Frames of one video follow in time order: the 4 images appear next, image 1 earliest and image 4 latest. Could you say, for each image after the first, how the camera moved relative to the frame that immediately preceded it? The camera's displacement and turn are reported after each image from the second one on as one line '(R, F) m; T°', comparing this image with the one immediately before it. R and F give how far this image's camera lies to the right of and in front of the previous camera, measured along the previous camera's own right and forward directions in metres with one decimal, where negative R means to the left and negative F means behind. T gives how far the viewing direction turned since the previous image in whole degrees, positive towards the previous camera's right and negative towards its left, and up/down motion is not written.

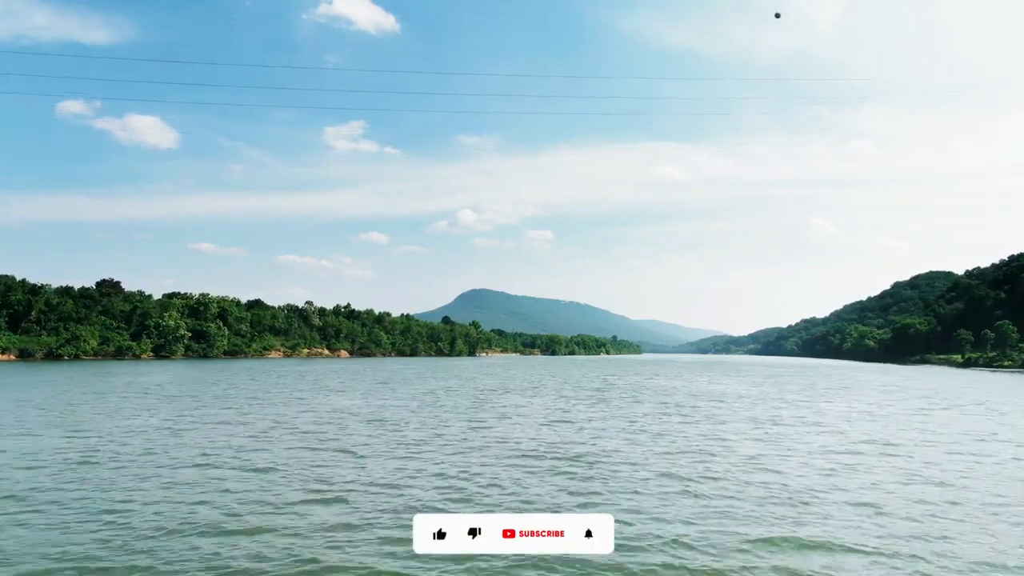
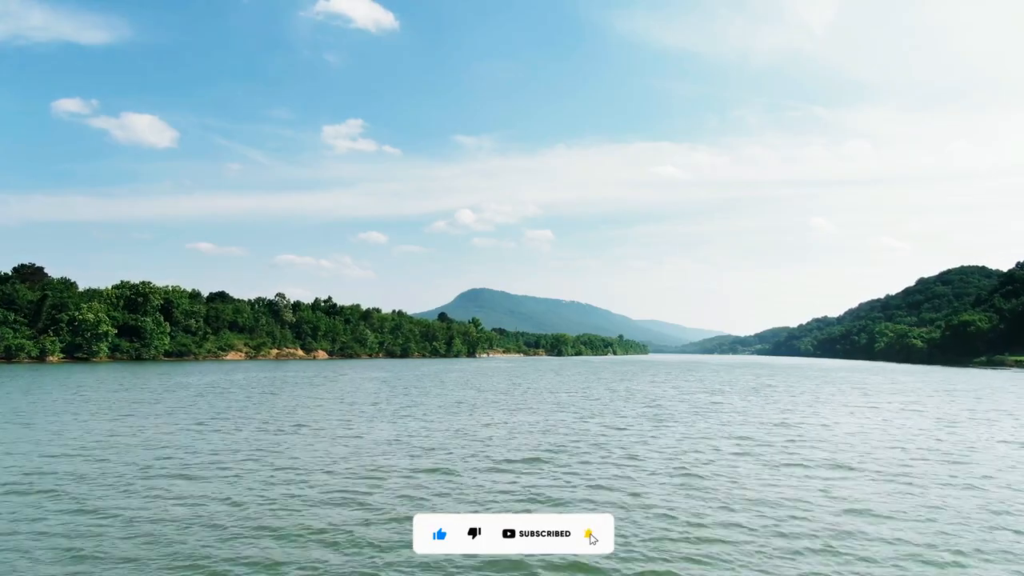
(-1.2, +19.7) m; 0°
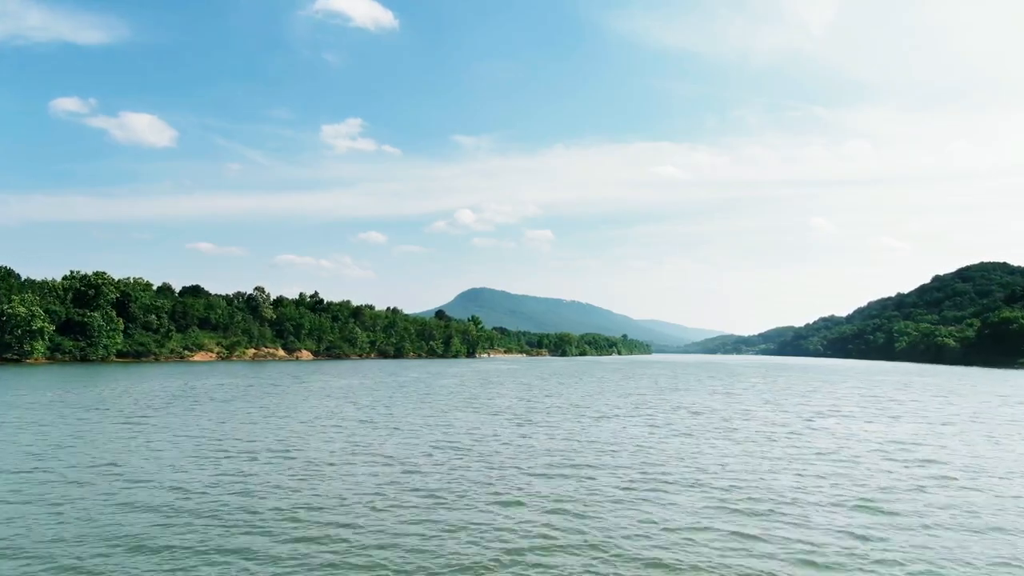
(-0.7, +11.2) m; 0°
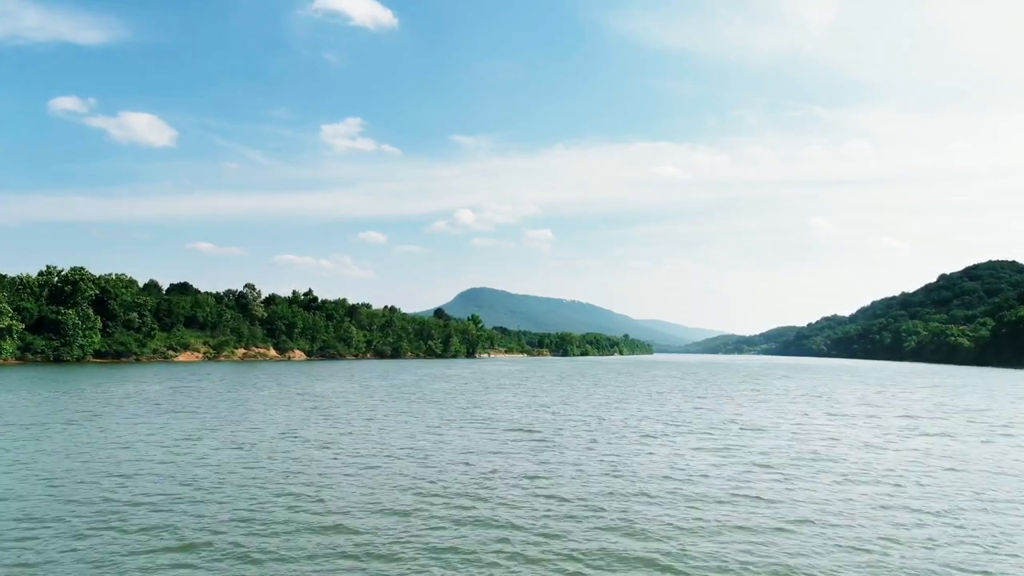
(-0.2, +4.3) m; 0°
